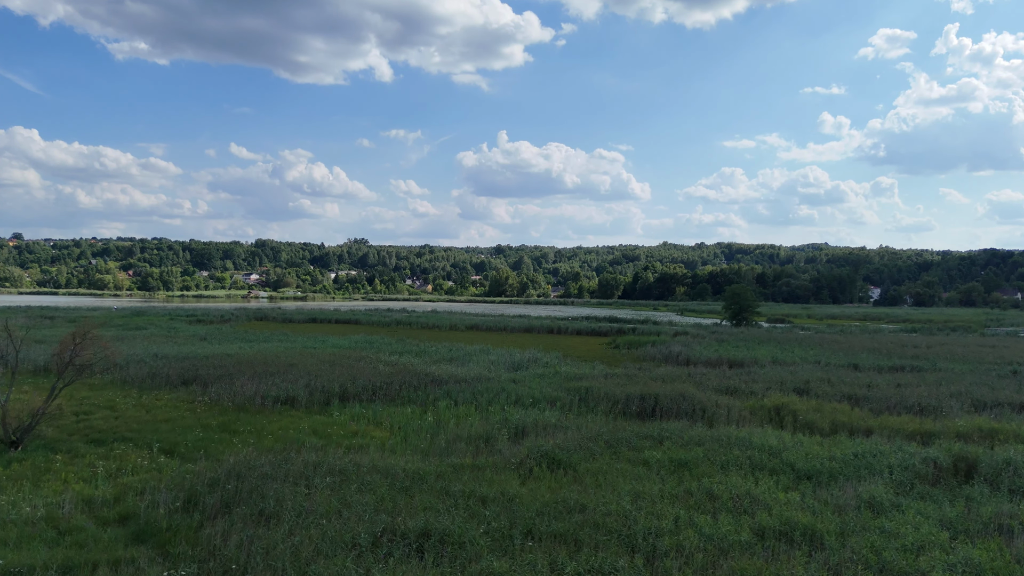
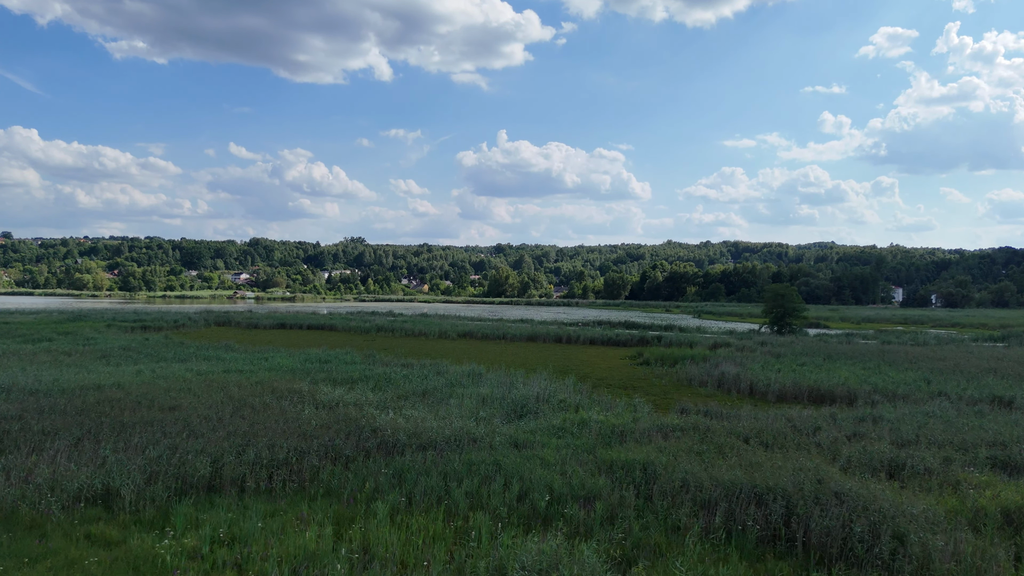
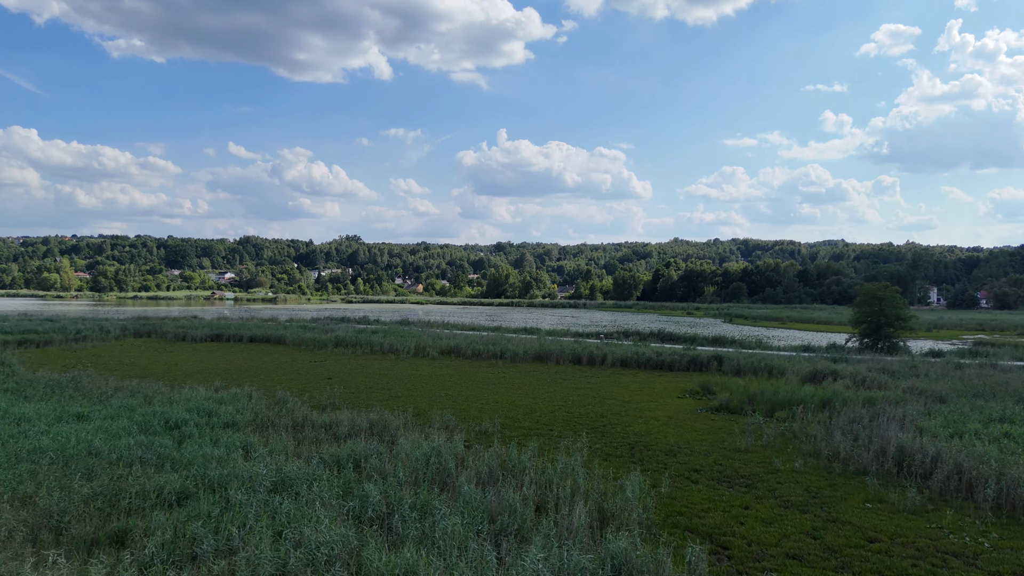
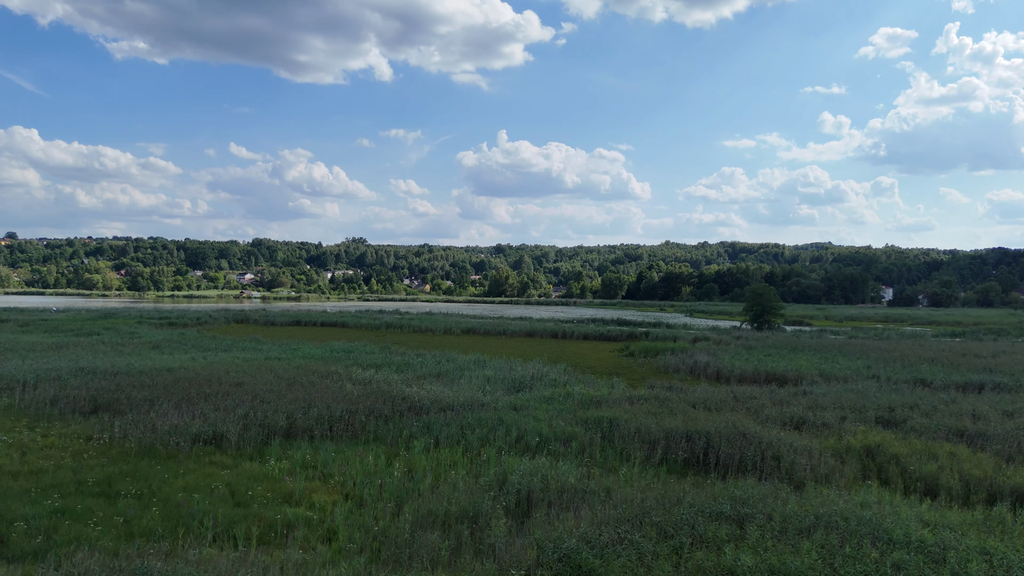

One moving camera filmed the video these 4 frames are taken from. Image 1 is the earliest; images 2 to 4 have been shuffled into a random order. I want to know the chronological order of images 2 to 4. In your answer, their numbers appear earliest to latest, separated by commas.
4, 2, 3
